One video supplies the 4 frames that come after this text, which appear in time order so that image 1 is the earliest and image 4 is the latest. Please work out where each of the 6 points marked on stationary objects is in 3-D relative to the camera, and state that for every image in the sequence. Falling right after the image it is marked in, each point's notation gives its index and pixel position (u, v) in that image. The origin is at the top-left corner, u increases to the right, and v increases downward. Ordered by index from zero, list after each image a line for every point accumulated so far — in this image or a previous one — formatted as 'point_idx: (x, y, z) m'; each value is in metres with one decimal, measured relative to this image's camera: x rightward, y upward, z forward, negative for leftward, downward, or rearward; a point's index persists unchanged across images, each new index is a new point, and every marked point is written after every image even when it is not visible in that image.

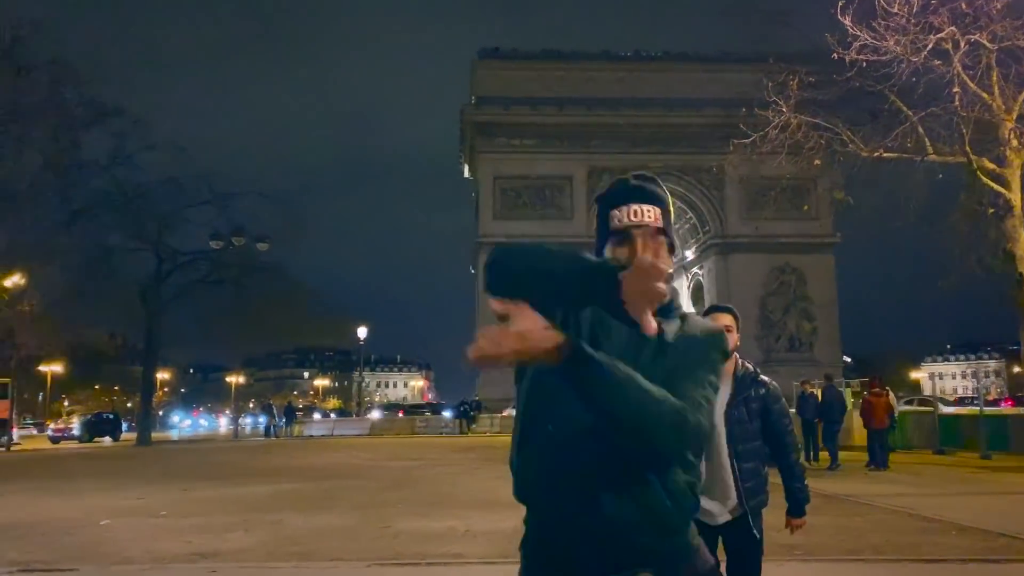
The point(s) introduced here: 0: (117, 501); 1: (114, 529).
0: (-5.1, -2.8, +12.8) m
1: (-3.9, -2.4, +9.8) m
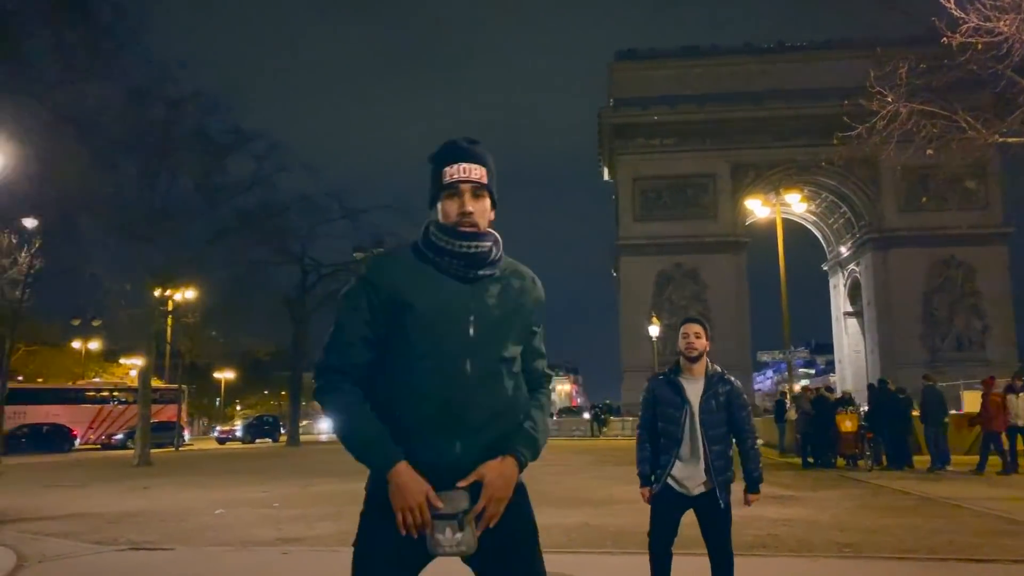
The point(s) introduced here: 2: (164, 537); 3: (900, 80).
0: (-3.8, -2.9, +13.9) m
1: (-3.1, -2.5, +10.7) m
2: (-3.2, -2.3, +9.0) m
3: (+6.6, +3.6, +16.7) m
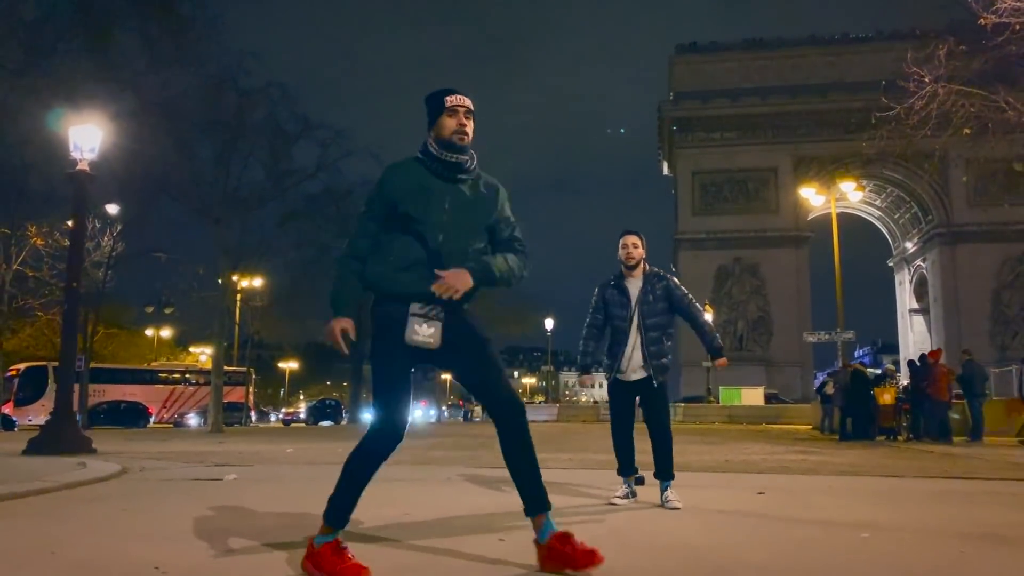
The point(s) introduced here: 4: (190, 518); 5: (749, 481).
0: (-3.1, -2.4, +15.1) m
1: (-2.6, -2.0, +11.9) m
2: (-2.8, -1.8, +10.2) m
3: (+7.5, +4.0, +17.3) m
4: (-1.7, -1.3, +5.4) m
5: (+1.7, -1.4, +7.0) m
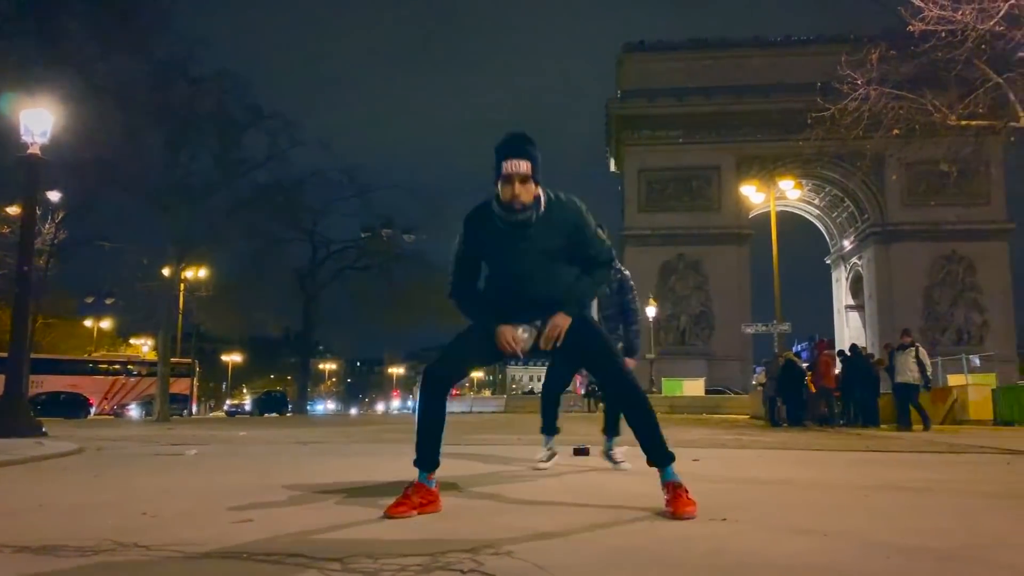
0: (-4.0, -2.2, +15.4) m
1: (-3.3, -1.8, +12.2) m
2: (-3.4, -1.7, +10.4) m
3: (+6.6, +4.1, +18.0) m
4: (-2.0, -1.1, +5.8) m
5: (+1.3, -1.2, +7.5) m
